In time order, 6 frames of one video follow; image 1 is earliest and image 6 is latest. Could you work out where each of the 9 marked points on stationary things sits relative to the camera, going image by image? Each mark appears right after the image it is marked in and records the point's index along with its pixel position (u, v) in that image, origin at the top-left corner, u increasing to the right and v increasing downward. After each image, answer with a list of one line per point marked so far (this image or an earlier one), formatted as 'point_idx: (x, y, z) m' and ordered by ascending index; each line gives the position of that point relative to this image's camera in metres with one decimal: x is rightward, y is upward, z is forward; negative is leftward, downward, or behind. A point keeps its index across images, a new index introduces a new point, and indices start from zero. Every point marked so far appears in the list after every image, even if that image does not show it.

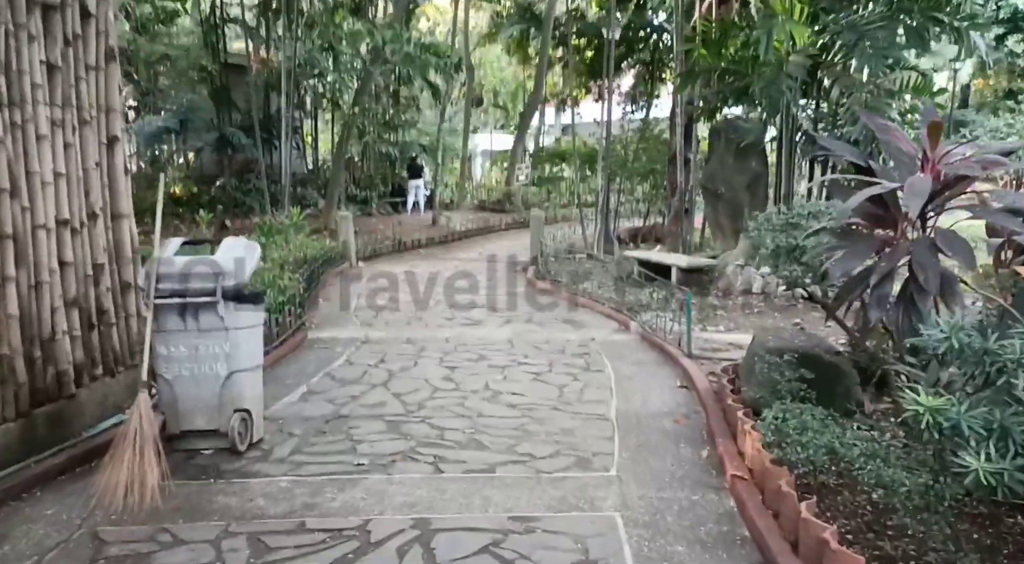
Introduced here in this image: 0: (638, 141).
0: (+2.2, +2.4, +14.0) m
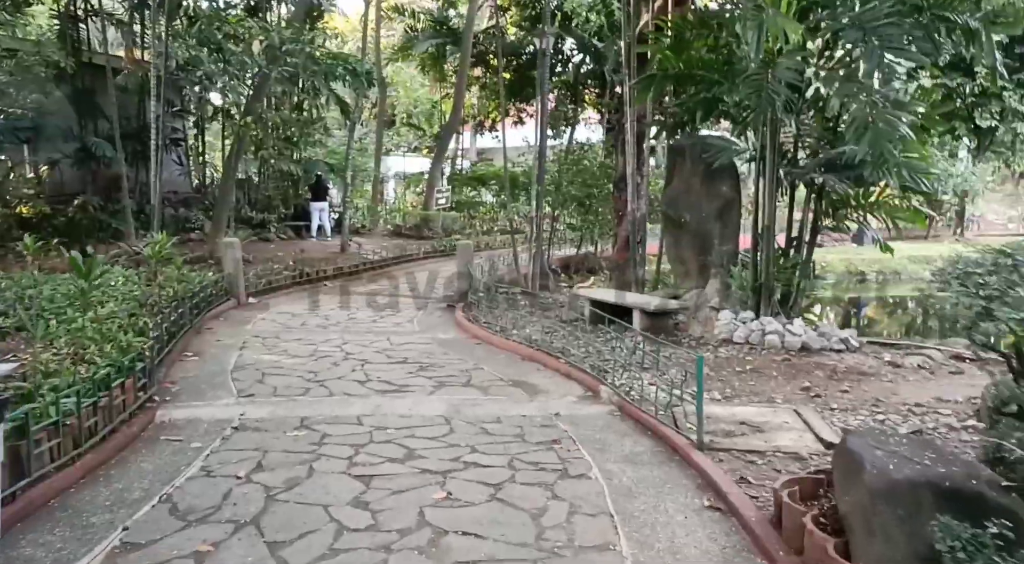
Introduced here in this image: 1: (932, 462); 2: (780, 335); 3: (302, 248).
0: (+1.0, +1.9, +12.5) m
1: (+1.4, -0.6, +2.6) m
2: (+2.3, -0.4, +6.7) m
3: (-4.1, +0.7, +15.6) m
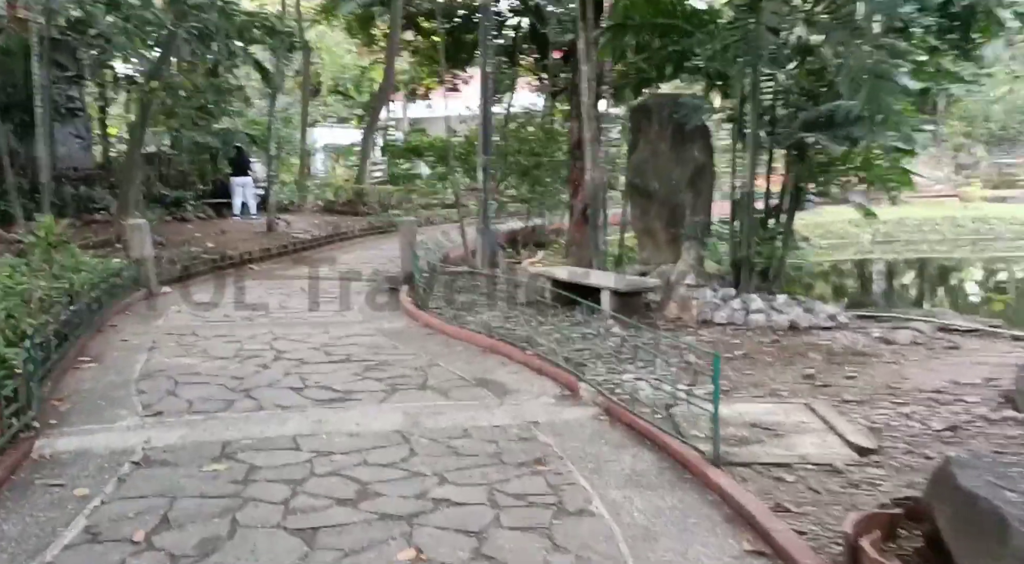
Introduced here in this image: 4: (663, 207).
0: (+0.1, +2.2, +11.6) m
1: (+1.4, -0.5, +1.9) m
2: (+1.9, -0.2, +6.1) m
3: (-5.2, +1.0, +14.3) m
4: (+1.3, +0.7, +7.1) m
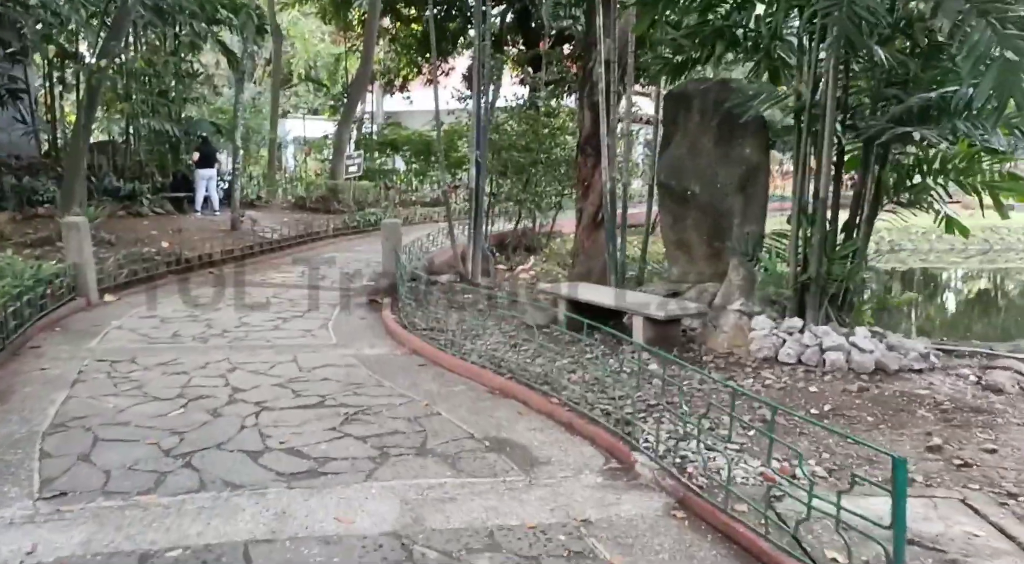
0: (0.0, +2.1, +10.4) m
1: (+1.6, -0.7, +0.7) m
2: (+2.0, -0.4, +4.9) m
3: (-5.3, +0.9, +12.9) m
4: (+1.4, +0.5, +5.9) m
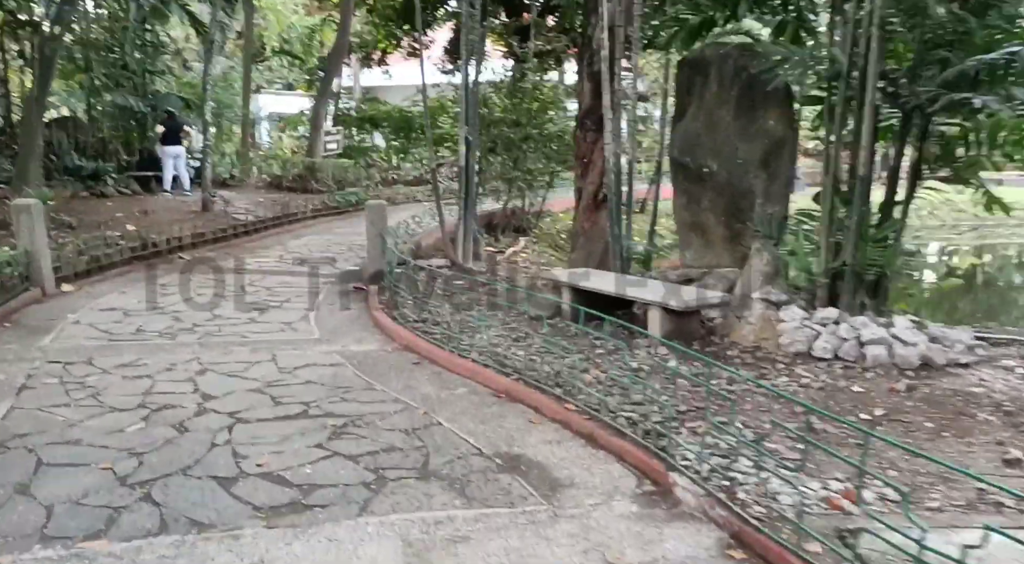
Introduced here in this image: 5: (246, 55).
0: (-0.1, +2.3, +9.8) m
1: (+1.8, -0.8, +0.3) m
2: (+2.1, -0.3, +4.4) m
3: (-5.5, +1.2, +12.2) m
4: (+1.4, +0.6, +5.4) m
5: (-4.9, +4.2, +14.8) m
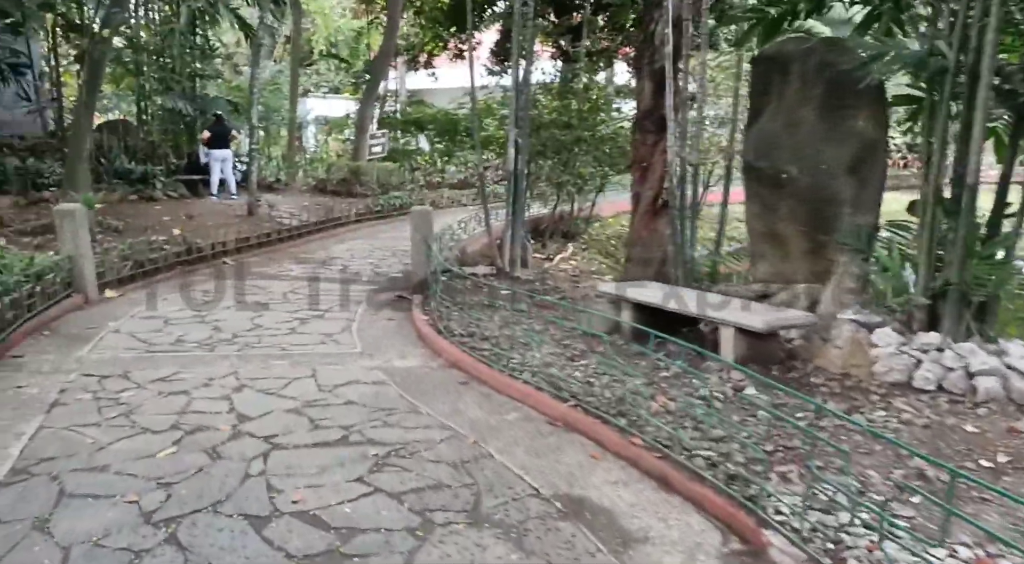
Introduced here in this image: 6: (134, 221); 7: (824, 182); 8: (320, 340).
0: (+0.5, +2.2, +9.4) m
1: (+1.9, -0.9, -0.2) m
2: (+2.4, -0.5, +3.9) m
3: (-4.8, +1.1, +12.1) m
4: (+1.8, +0.5, +4.9) m
5: (-4.0, +4.2, +14.6) m
6: (-5.1, +0.8, +10.8) m
7: (+1.9, +0.6, +4.8) m
8: (-1.5, -0.4, +6.1) m
